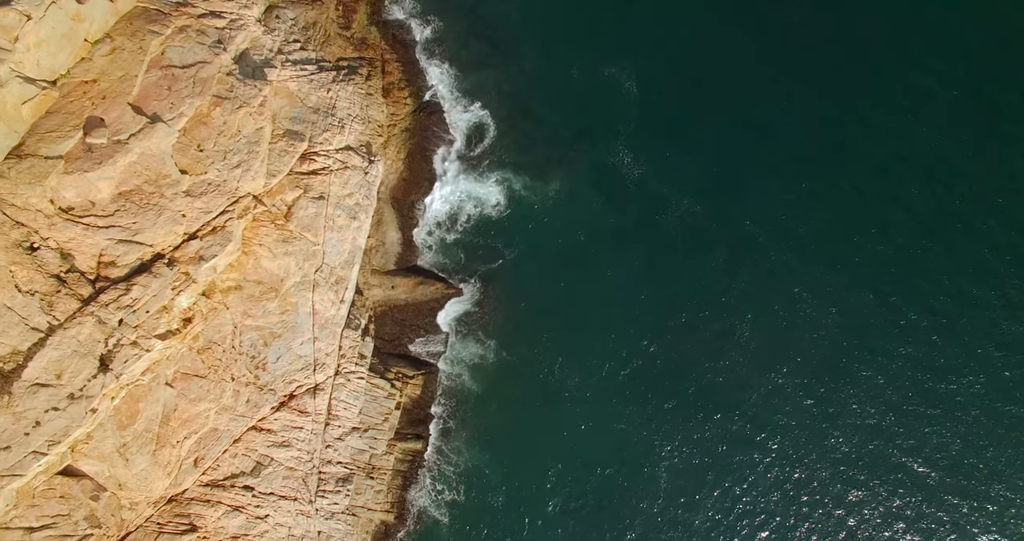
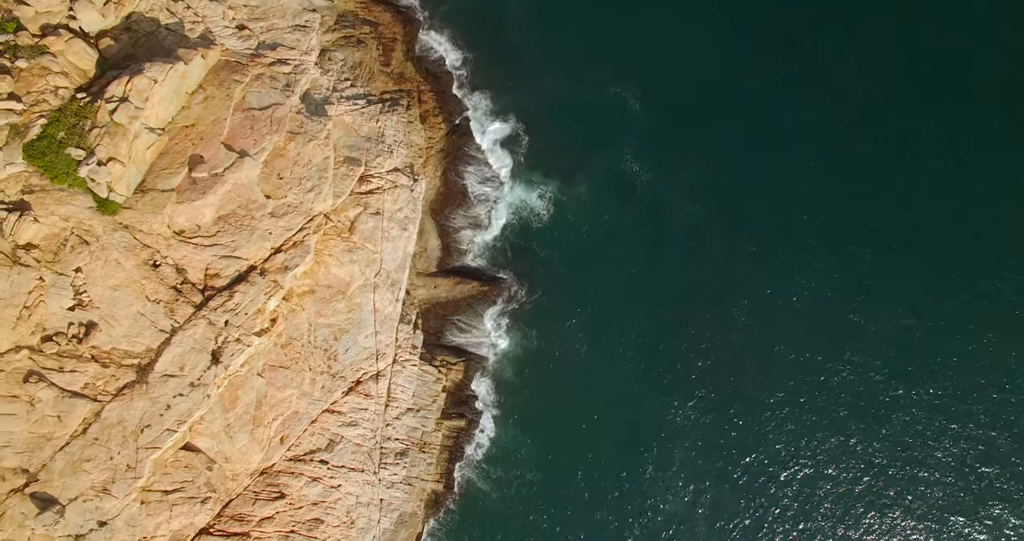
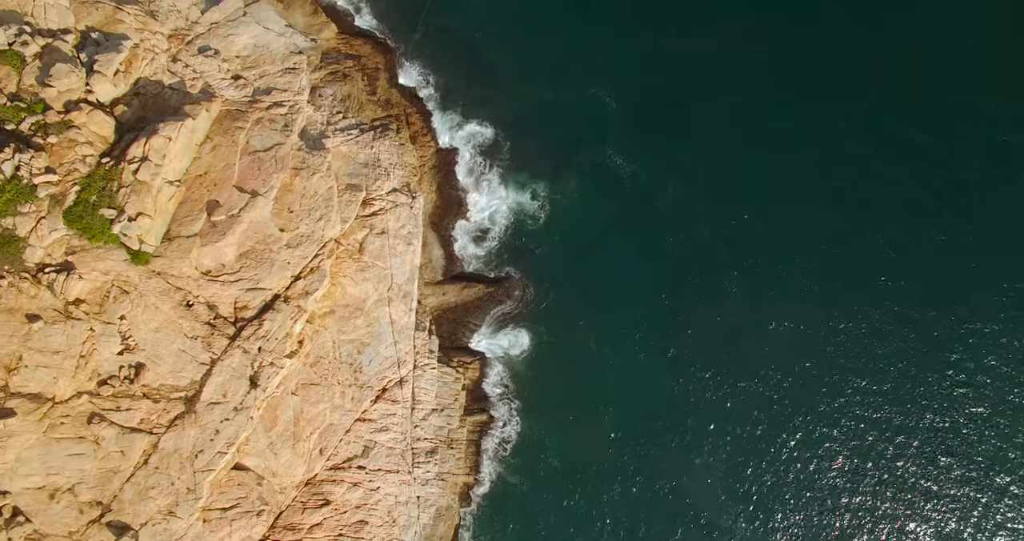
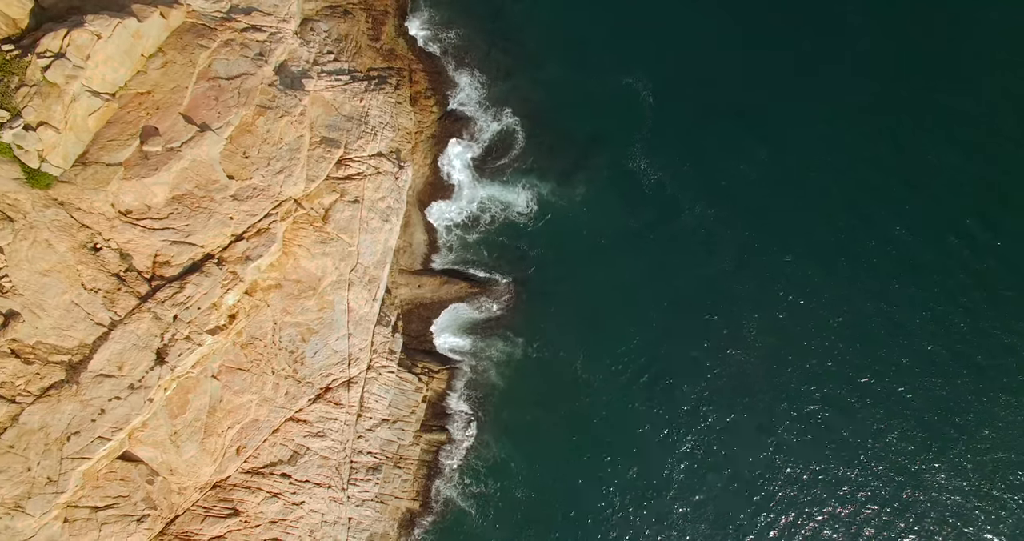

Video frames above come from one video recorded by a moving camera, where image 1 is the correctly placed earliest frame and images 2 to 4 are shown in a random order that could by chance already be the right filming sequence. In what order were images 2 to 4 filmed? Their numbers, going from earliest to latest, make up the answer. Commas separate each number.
4, 2, 3
